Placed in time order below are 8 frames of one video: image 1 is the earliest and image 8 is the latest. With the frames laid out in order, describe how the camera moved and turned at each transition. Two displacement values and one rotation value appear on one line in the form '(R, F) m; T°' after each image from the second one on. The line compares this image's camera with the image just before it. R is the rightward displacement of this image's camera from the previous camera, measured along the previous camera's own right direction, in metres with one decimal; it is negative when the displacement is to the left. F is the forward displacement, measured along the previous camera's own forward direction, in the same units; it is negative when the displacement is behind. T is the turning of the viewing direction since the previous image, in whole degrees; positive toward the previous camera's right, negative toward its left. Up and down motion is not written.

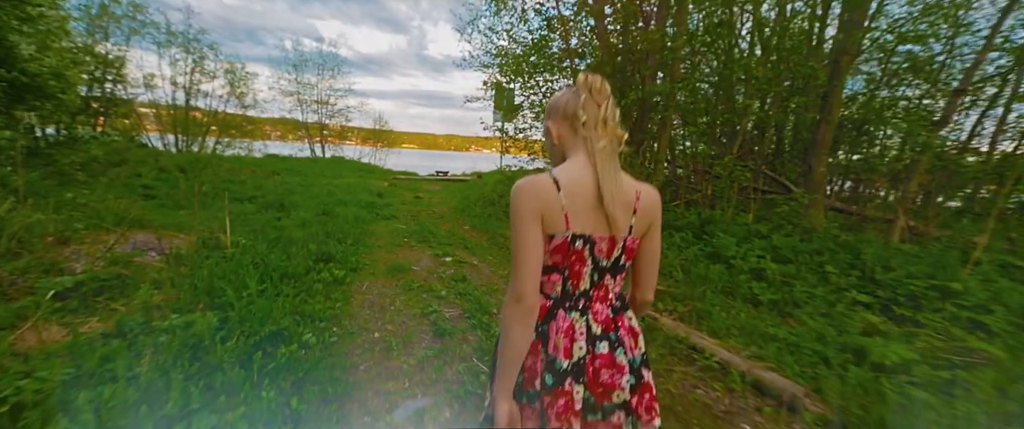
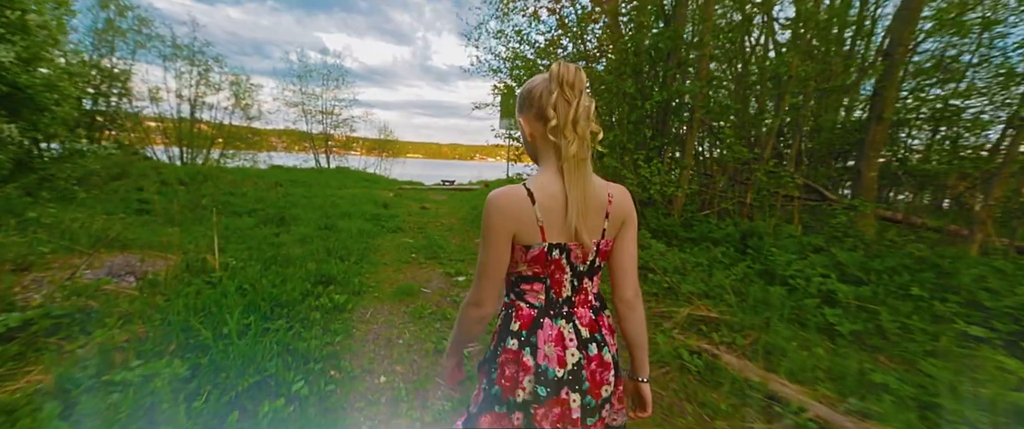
(-0.1, +0.4) m; -1°
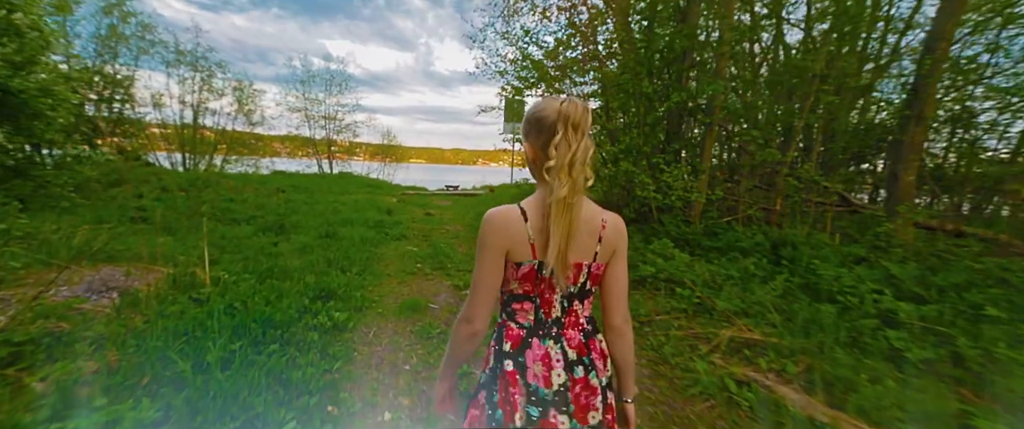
(-0.1, +0.2) m; 0°
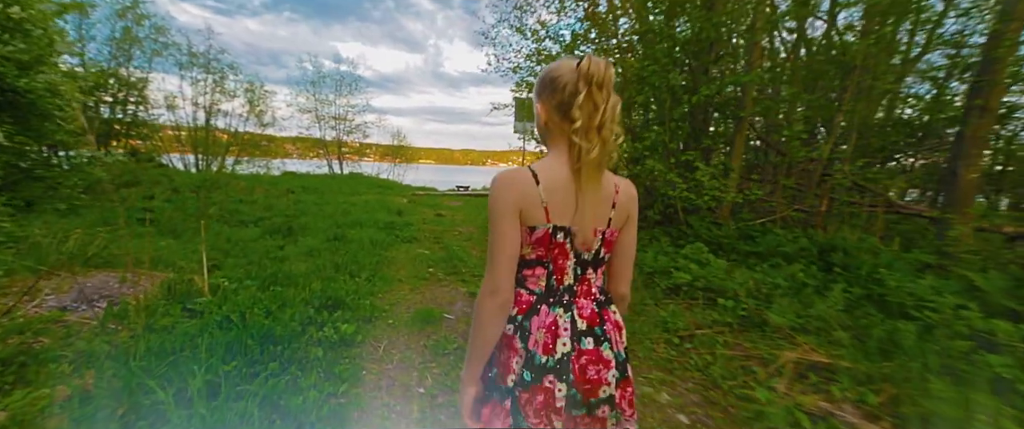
(-0.1, +0.3) m; -1°
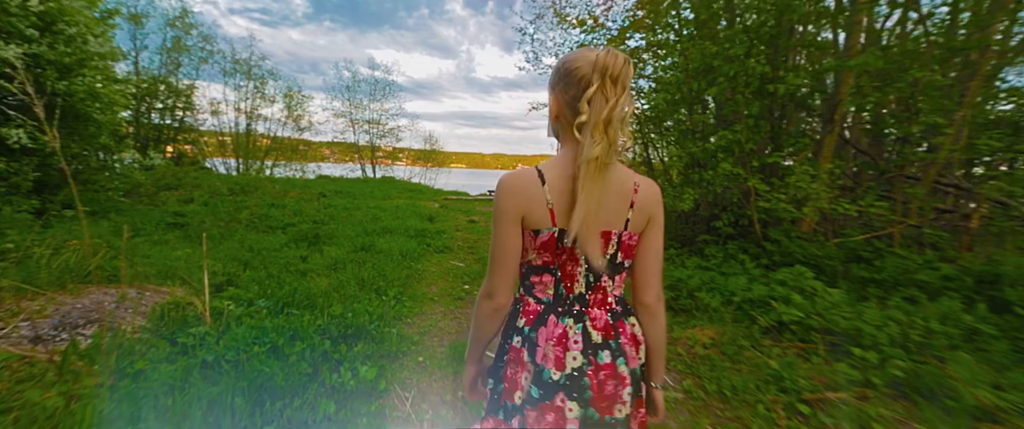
(-0.2, +0.5) m; -4°
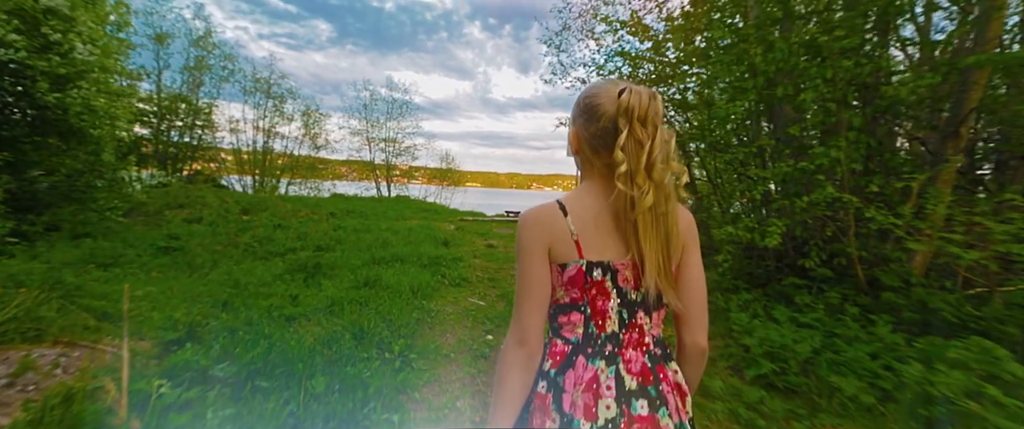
(-0.2, +0.7) m; -2°
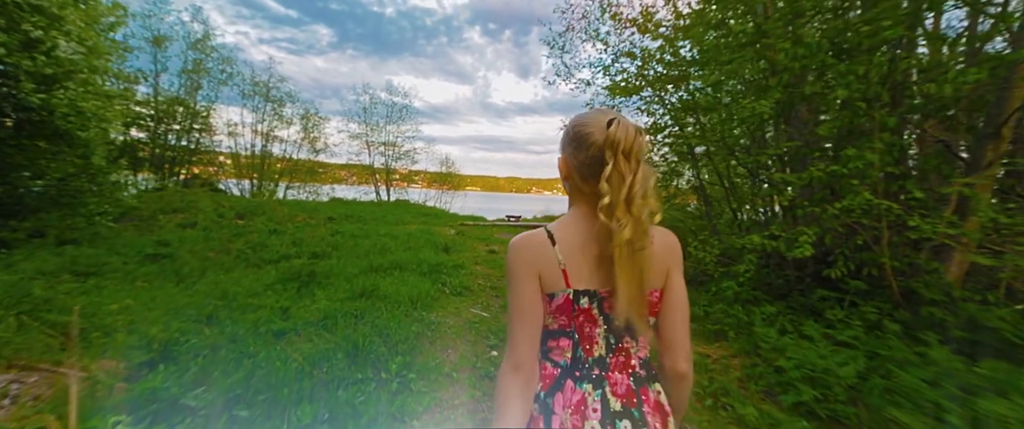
(-0.1, +0.2) m; 0°
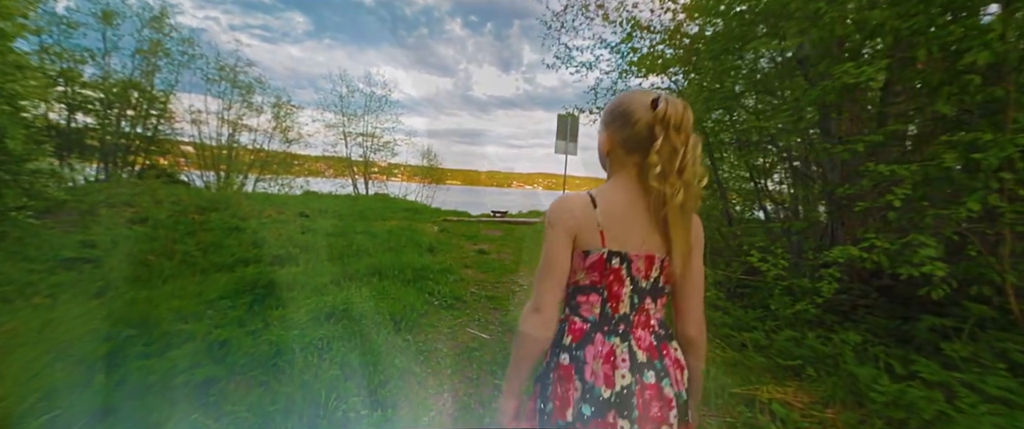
(-0.2, +0.7) m; +3°
